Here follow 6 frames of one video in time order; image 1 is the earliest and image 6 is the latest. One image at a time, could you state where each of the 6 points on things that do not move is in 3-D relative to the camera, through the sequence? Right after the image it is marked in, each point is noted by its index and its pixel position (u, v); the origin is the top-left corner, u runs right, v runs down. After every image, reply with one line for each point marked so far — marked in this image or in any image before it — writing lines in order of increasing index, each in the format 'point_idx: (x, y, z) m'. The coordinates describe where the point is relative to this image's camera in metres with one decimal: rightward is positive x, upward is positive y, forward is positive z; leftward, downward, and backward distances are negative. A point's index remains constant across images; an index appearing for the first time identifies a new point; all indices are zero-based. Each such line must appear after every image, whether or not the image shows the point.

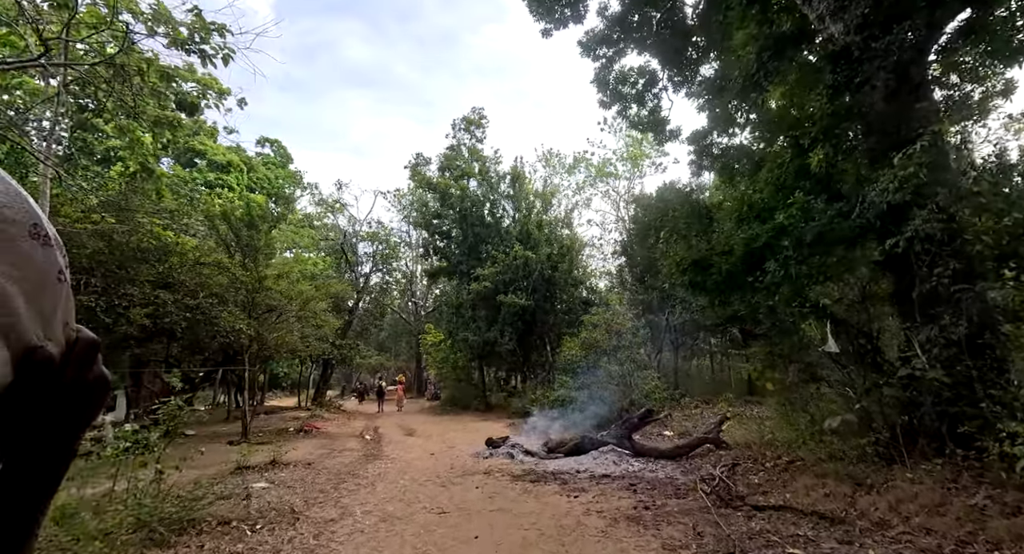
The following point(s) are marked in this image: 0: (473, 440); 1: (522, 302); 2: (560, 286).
0: (-1.0, -4.1, +12.3) m
1: (+0.4, -0.9, +18.2) m
2: (+1.9, -0.3, +19.1) m
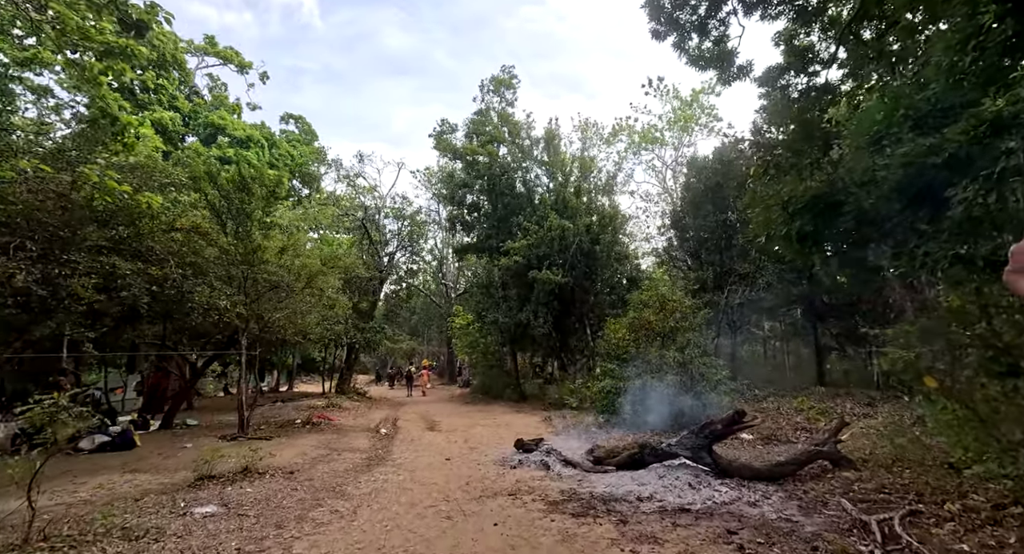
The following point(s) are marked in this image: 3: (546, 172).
0: (-0.2, -3.4, +10.3) m
1: (+1.5, 0.0, +16.1) m
2: (+3.0, +0.5, +16.8) m
3: (+1.2, +4.0, +19.2) m
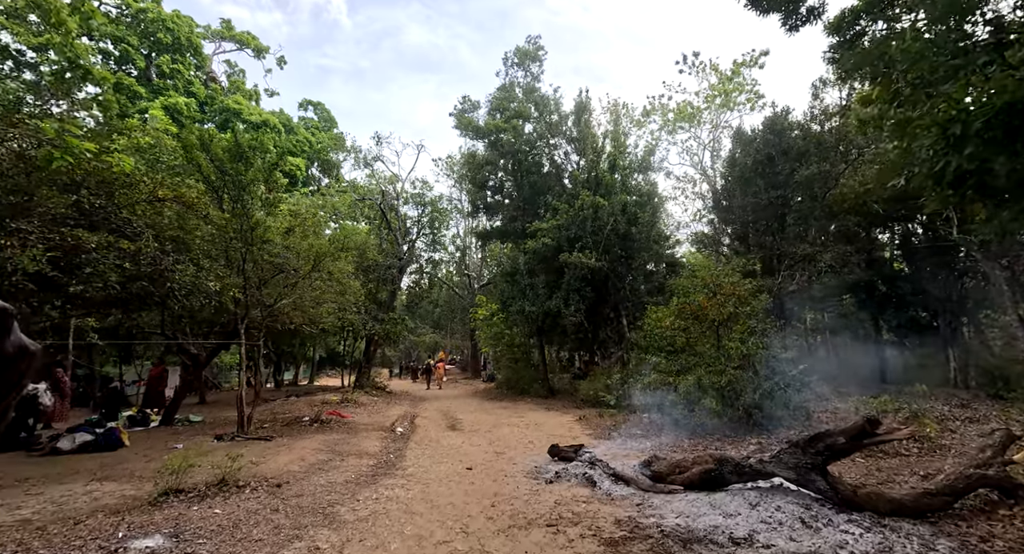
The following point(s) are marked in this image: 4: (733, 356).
0: (+0.3, -3.0, +8.9) m
1: (+2.4, +0.4, +14.5) m
2: (+3.9, +1.0, +15.2) m
3: (+2.2, +4.5, +17.6) m
4: (+4.0, -1.4, +8.9) m
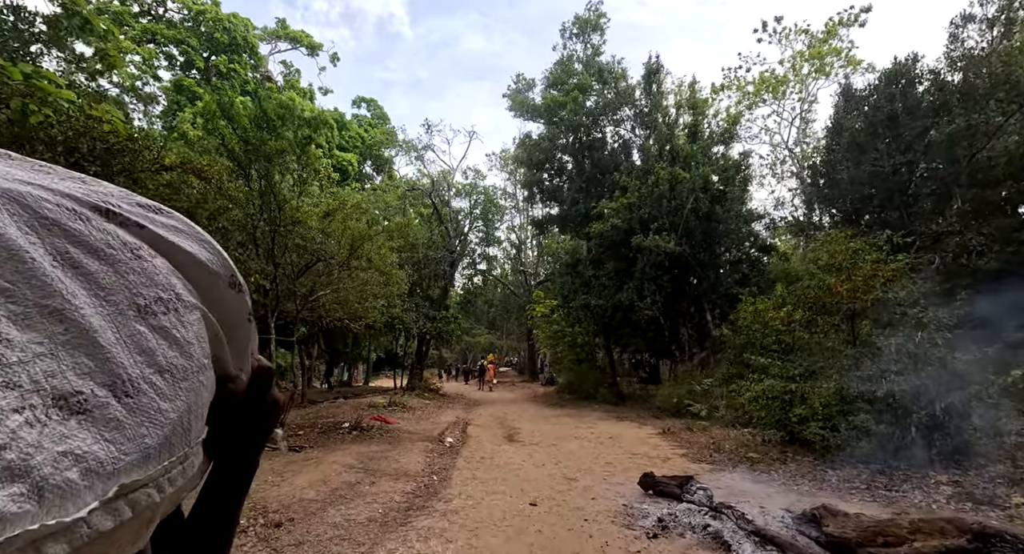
0: (+1.4, -2.7, +7.0) m
1: (+4.0, +0.8, +12.4) m
2: (+5.6, +1.4, +12.9) m
3: (+4.1, +4.8, +15.5) m
4: (+5.0, -1.0, +6.6) m
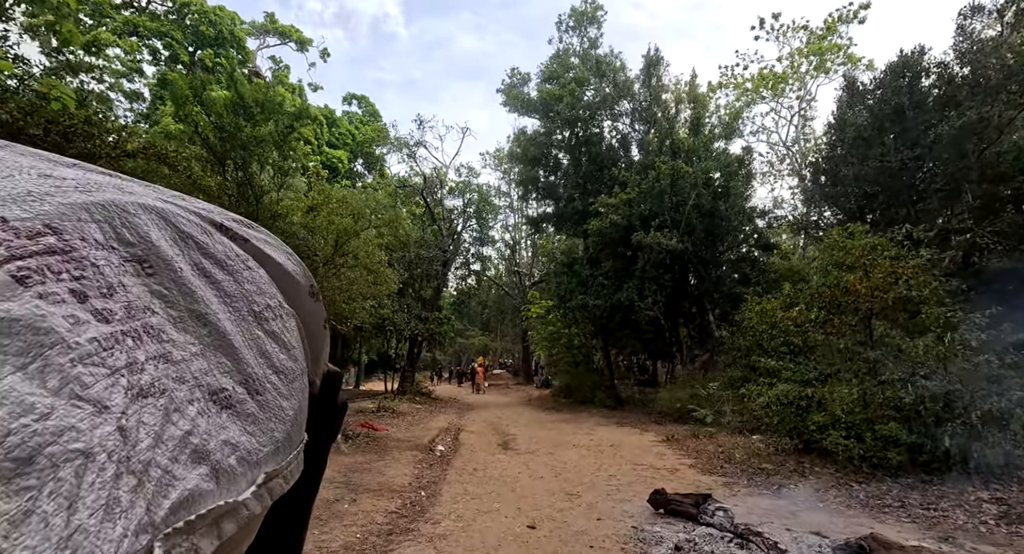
0: (+1.3, -2.6, +6.5) m
1: (+3.9, +0.8, +11.9) m
2: (+5.5, +1.4, +12.4) m
3: (+4.0, +4.8, +15.0) m
4: (+4.9, -1.0, +6.1) m
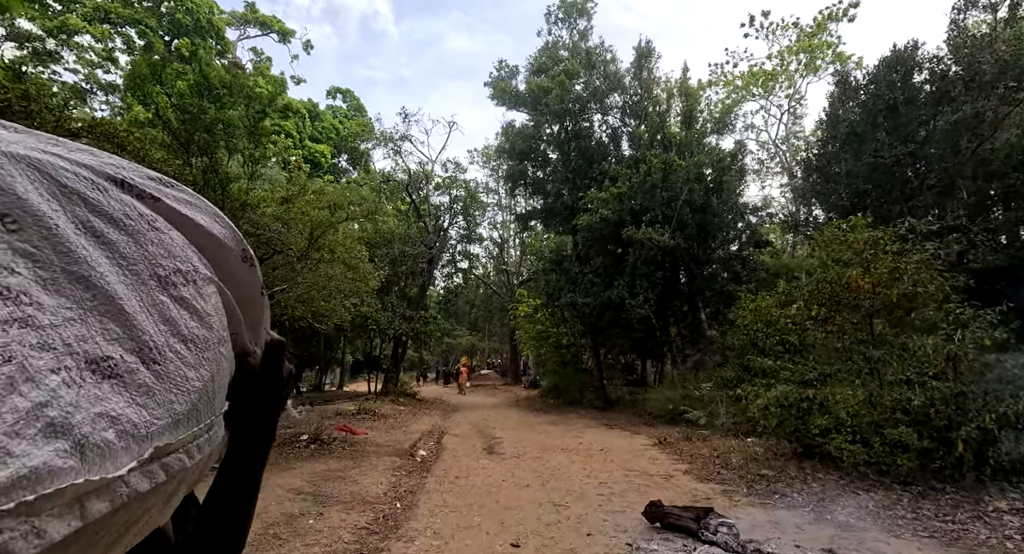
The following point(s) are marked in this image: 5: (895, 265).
0: (+1.1, -2.6, +6.0) m
1: (+3.5, +0.9, +11.5) m
2: (+5.1, +1.4, +12.1) m
3: (+3.6, +4.9, +14.6) m
4: (+4.7, -0.9, +5.8) m
5: (+5.0, +0.2, +6.4) m
